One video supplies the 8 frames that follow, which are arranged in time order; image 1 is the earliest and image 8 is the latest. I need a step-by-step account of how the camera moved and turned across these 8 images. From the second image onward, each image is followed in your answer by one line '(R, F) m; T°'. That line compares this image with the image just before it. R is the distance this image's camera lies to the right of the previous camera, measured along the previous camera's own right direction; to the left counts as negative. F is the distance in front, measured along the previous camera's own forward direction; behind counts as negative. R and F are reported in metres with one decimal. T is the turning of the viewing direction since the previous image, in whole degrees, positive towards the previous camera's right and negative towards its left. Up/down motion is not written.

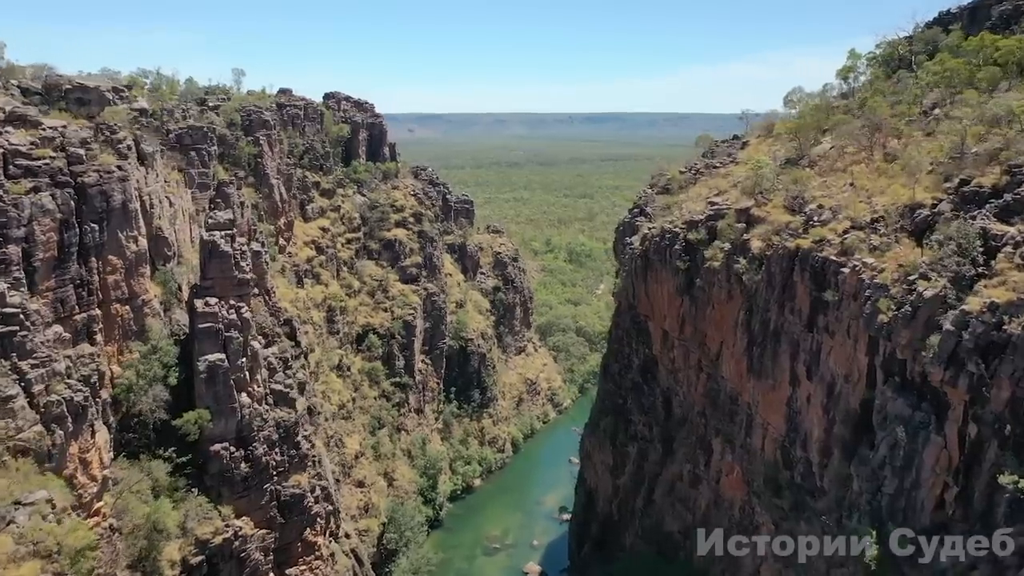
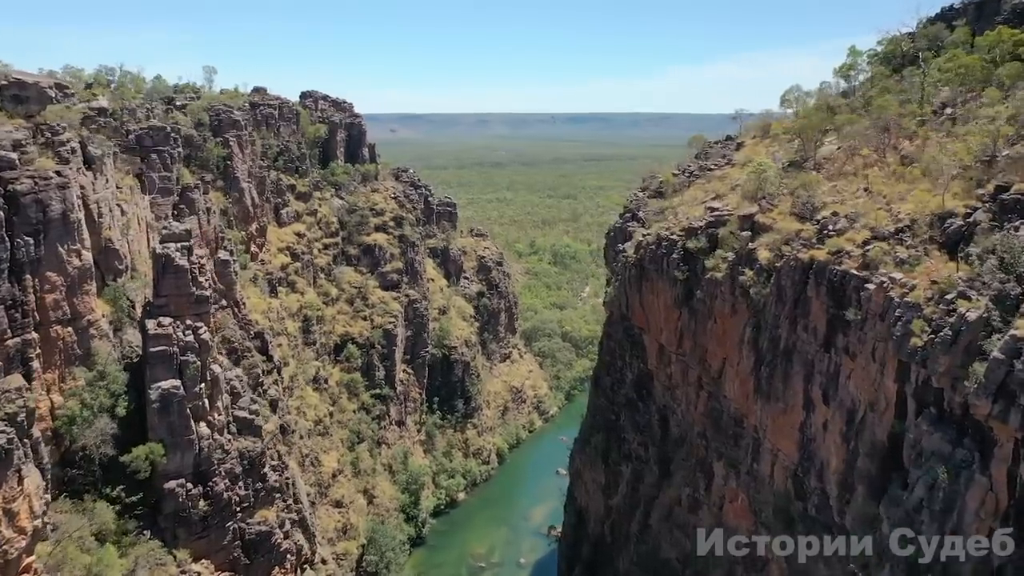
(-0.1, +2.2) m; +1°
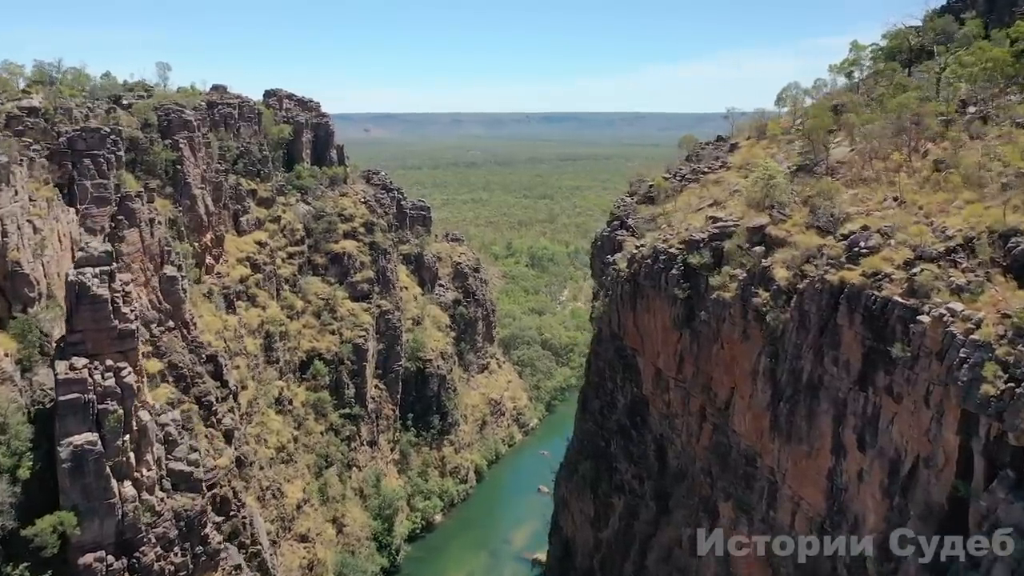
(-0.2, +3.2) m; +2°
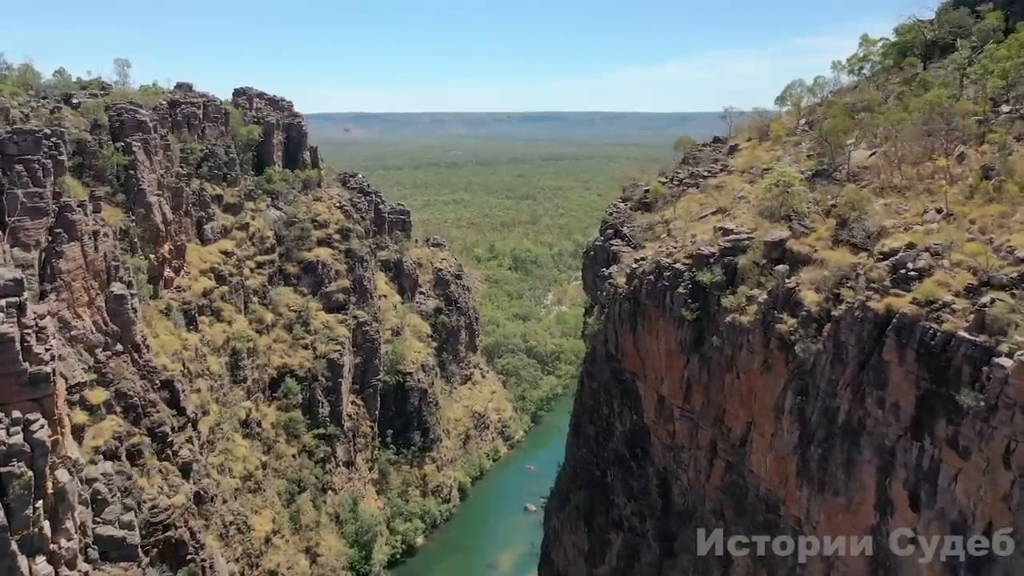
(-0.2, +2.9) m; +1°
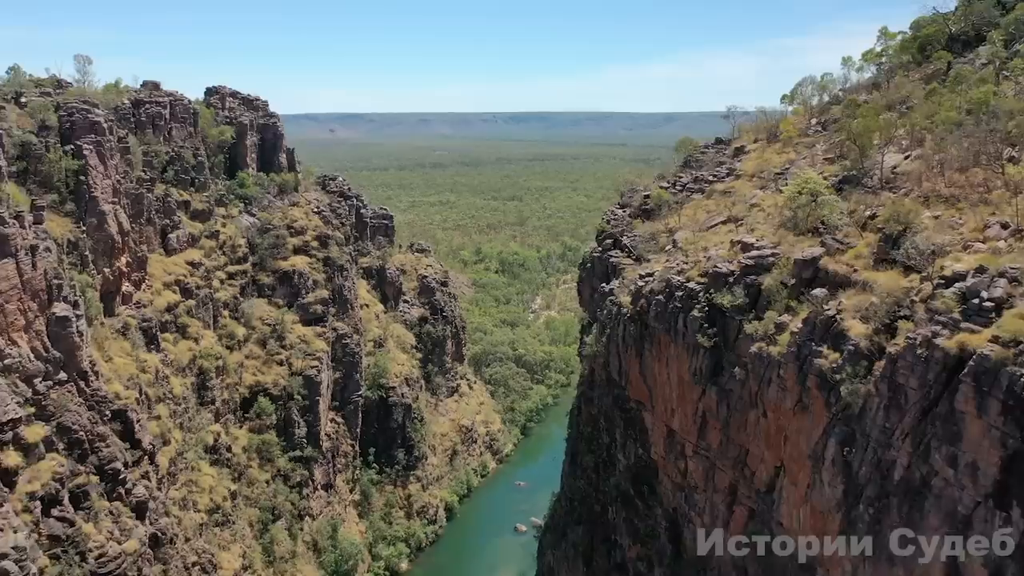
(-0.1, +2.9) m; +1°
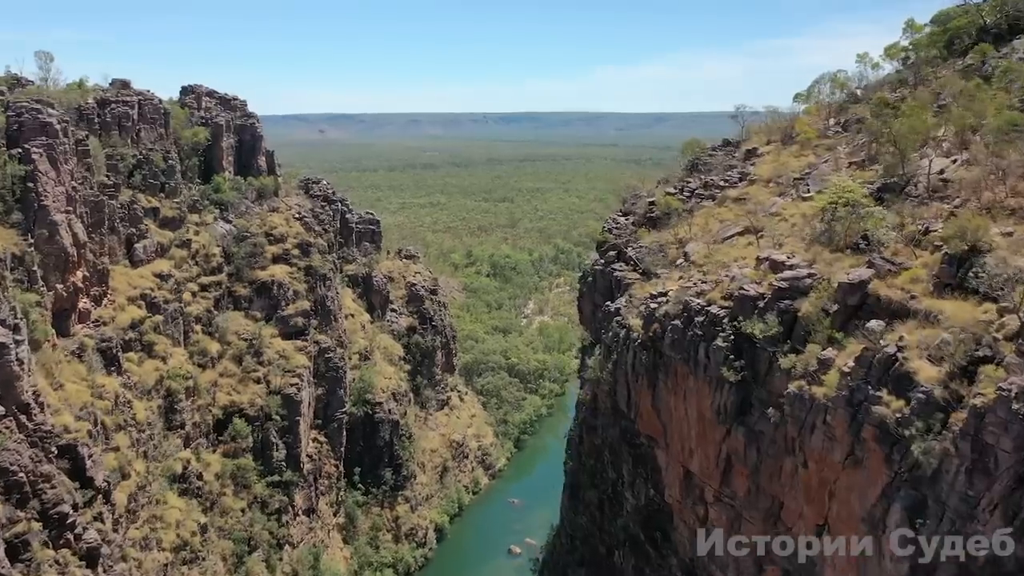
(-0.1, +2.8) m; +1°
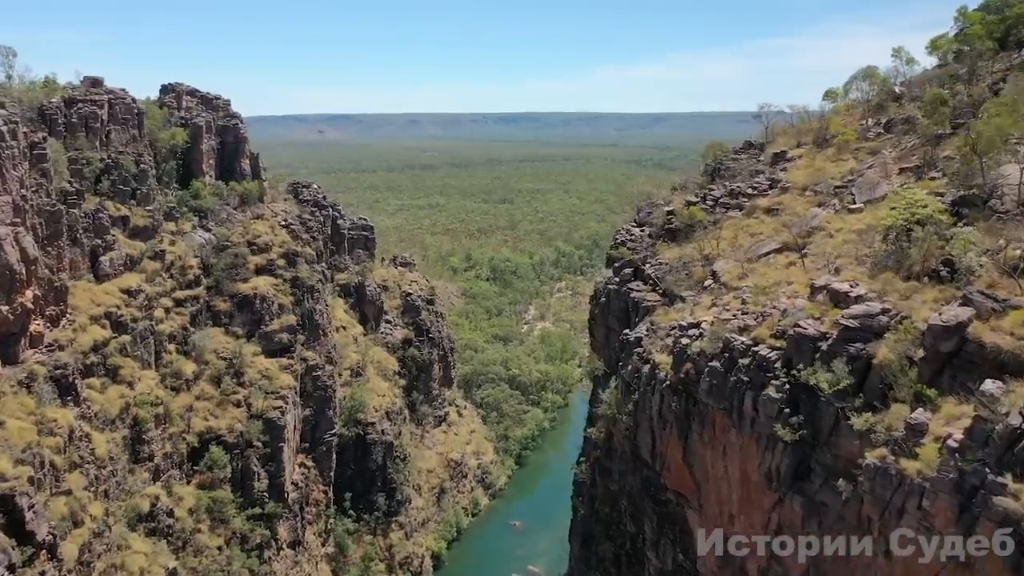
(-0.1, +3.3) m; 0°
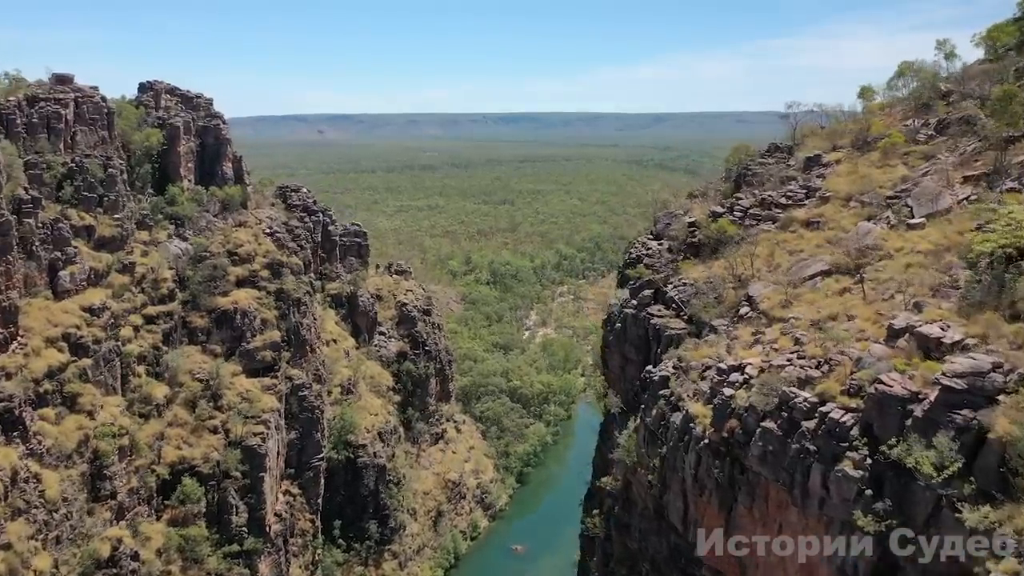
(-0.1, +3.2) m; 0°
